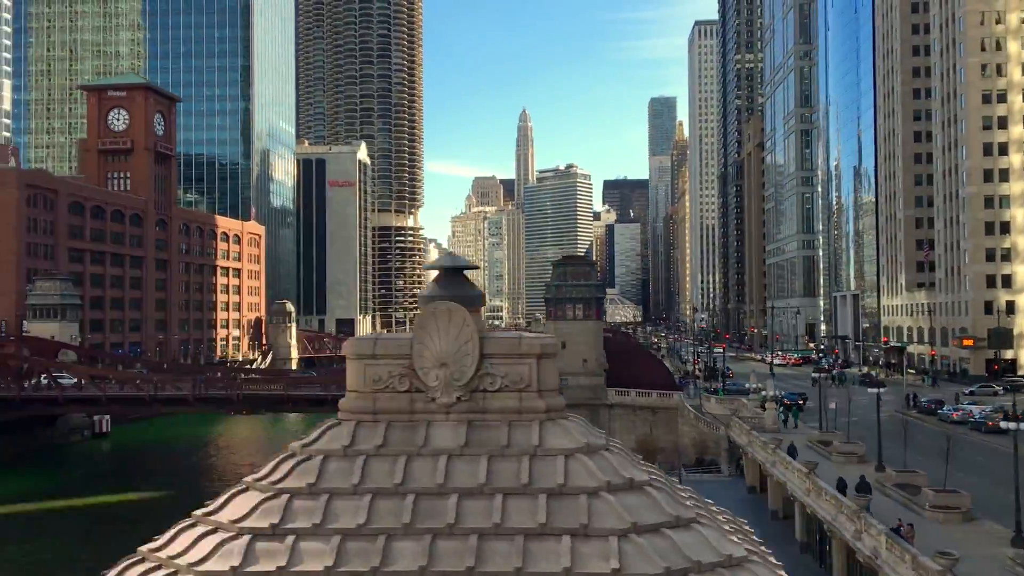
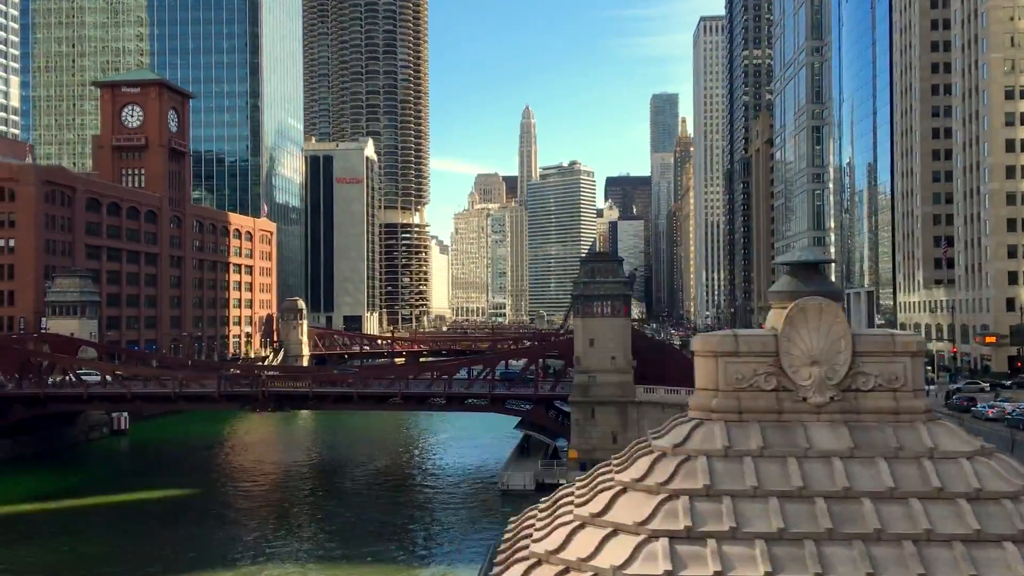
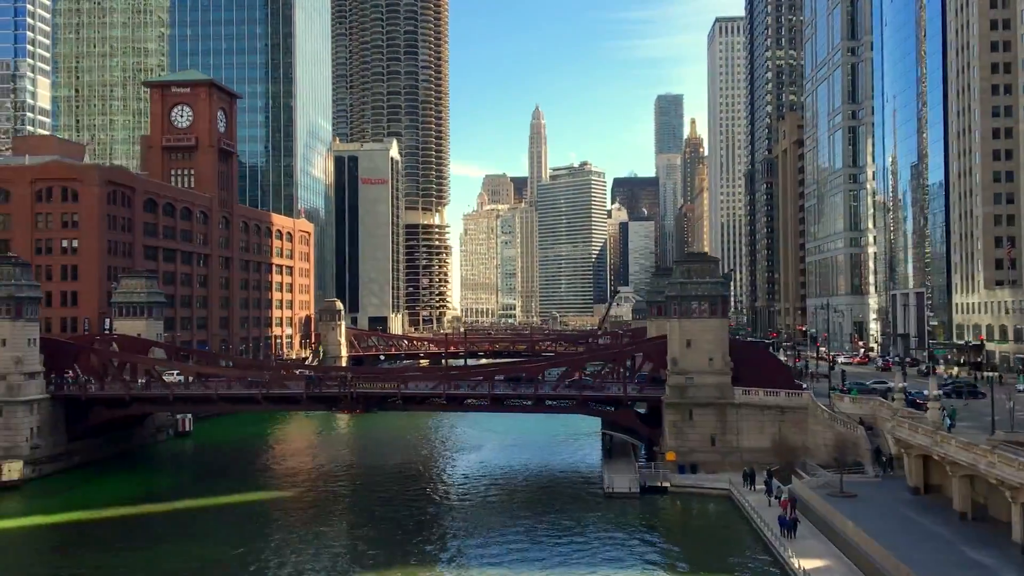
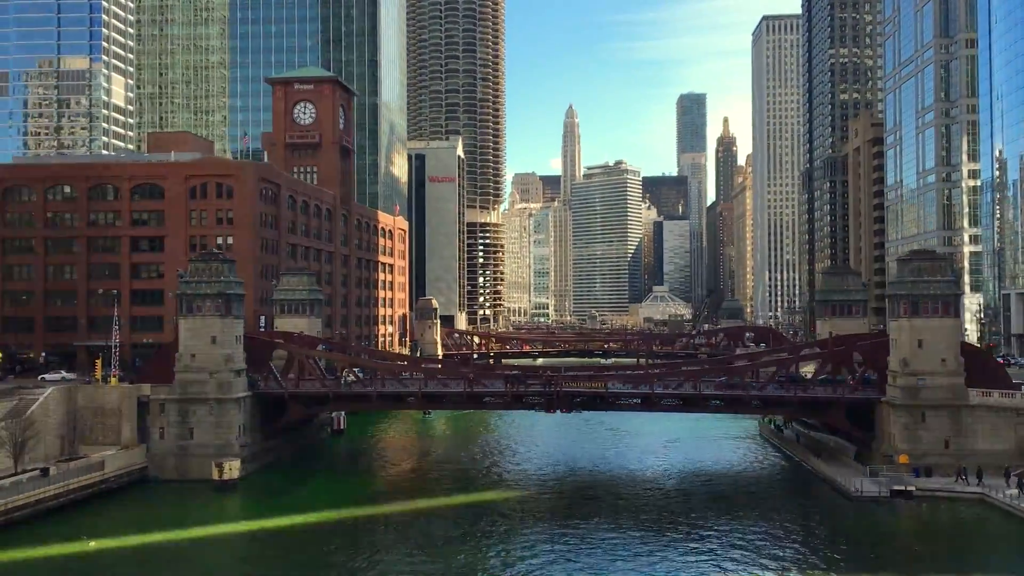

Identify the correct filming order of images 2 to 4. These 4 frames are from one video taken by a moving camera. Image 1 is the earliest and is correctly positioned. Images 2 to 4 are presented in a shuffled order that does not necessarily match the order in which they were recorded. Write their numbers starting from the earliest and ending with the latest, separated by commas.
2, 3, 4
